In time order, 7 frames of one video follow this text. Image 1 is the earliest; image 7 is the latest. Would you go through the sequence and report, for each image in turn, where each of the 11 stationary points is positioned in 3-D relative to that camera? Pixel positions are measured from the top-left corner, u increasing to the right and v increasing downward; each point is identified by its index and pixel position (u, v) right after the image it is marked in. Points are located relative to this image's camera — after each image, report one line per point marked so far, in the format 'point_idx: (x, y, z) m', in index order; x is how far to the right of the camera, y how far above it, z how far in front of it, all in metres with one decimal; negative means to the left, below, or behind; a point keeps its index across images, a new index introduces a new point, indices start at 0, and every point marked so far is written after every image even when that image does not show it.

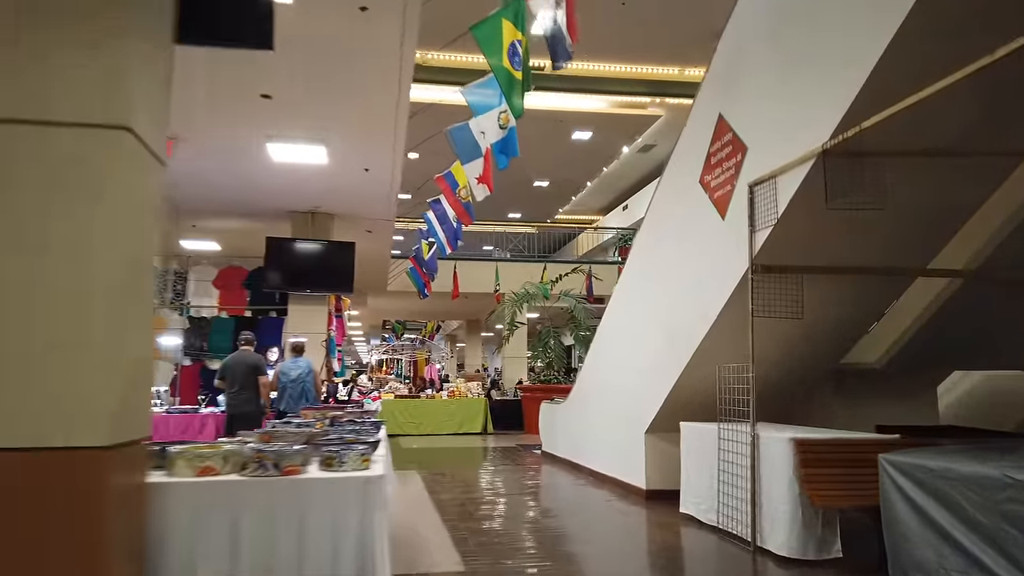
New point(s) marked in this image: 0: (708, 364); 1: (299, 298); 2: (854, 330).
0: (+1.2, -0.5, +4.5) m
1: (-2.4, -0.1, +8.0) m
2: (+2.0, -0.2, +4.3) m
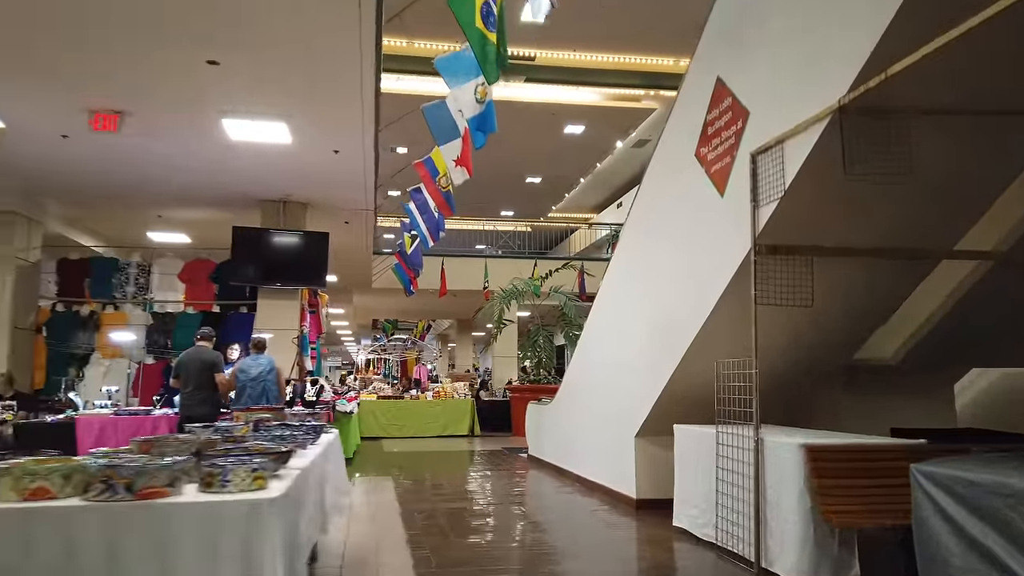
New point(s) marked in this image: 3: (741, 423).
0: (+1.1, -0.4, +4.0) m
1: (-2.6, 0.0, +7.5) m
2: (+1.9, -0.2, +3.9) m
3: (+1.1, -0.7, +3.5) m
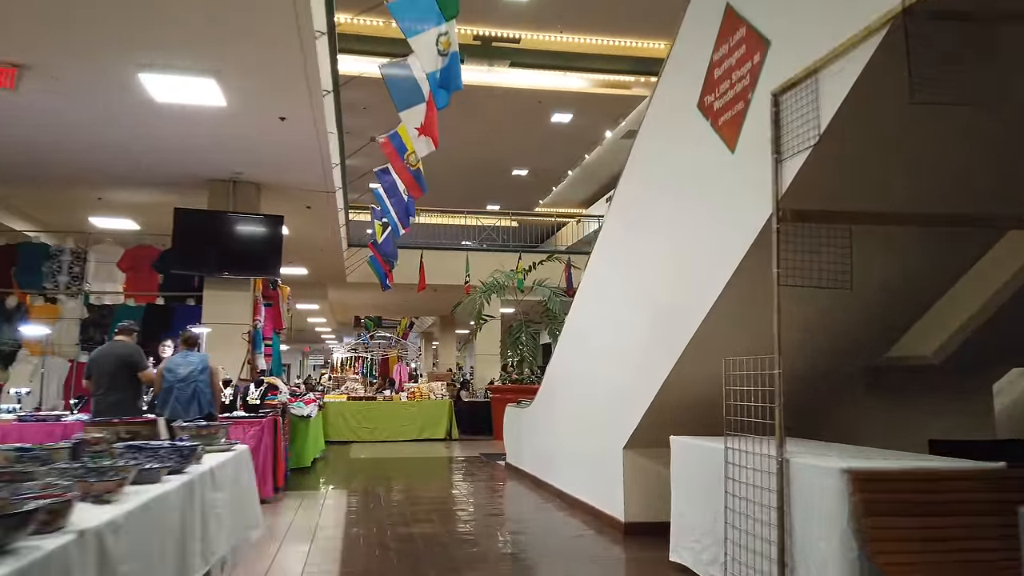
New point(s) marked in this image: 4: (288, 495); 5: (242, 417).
0: (+0.9, -0.3, +3.3) m
1: (-2.8, +0.1, +6.7) m
2: (+1.7, -0.1, +3.2) m
3: (+0.9, -0.6, +2.8) m
4: (-1.7, -1.6, +5.5) m
5: (-1.9, -0.9, +5.1) m
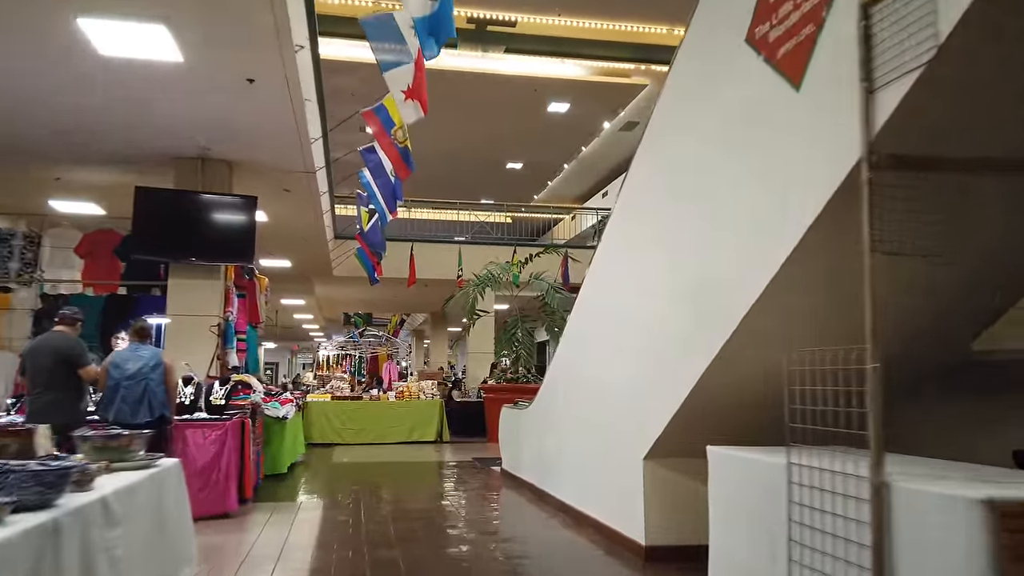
0: (+0.9, -0.2, +2.7) m
1: (-2.8, +0.2, +6.1) m
2: (+1.7, 0.0, +2.6) m
3: (+1.0, -0.5, +2.2) m
4: (-1.7, -1.5, +4.9) m
5: (-1.9, -0.8, +4.4) m
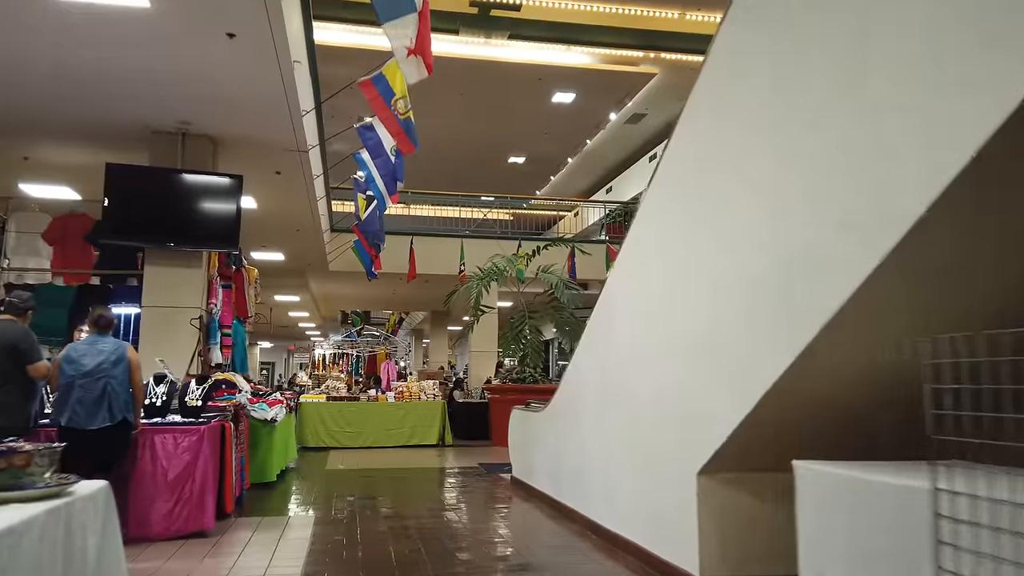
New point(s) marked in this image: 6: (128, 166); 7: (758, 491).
0: (+1.0, -0.2, +2.1) m
1: (-2.7, +0.3, +5.5) m
2: (+1.8, +0.1, +2.0) m
3: (+1.1, -0.4, +1.6) m
4: (-1.6, -1.4, +4.3) m
5: (-1.8, -0.7, +3.9) m
6: (-2.9, +0.9, +5.4) m
7: (+1.0, -0.8, +3.0) m
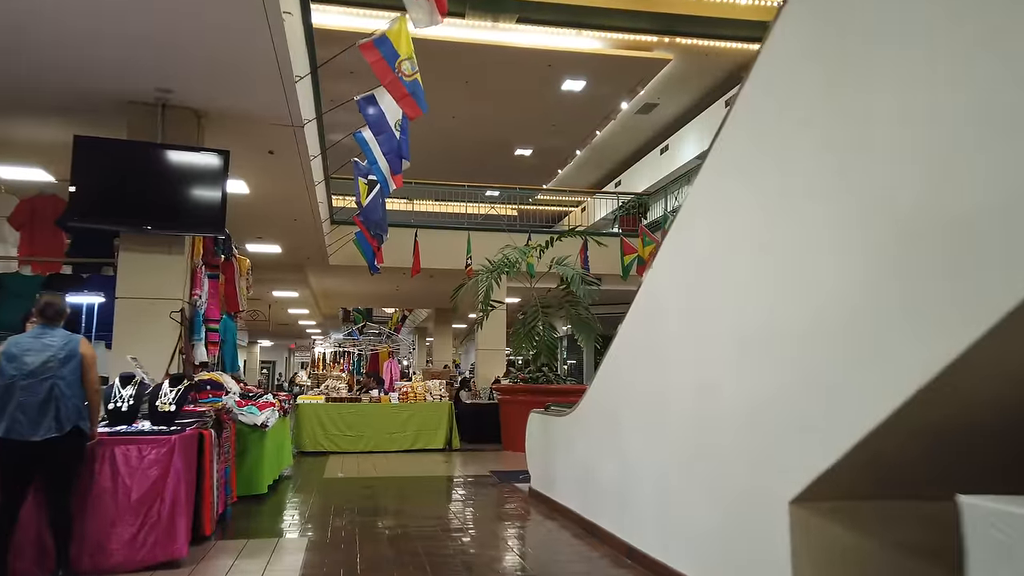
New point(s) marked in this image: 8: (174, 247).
0: (+1.1, -0.1, +1.5) m
1: (-2.6, +0.3, +4.9) m
2: (+2.0, +0.1, +1.4) m
3: (+1.2, -0.3, +1.0) m
4: (-1.5, -1.3, +3.7) m
5: (-1.7, -0.7, +3.3) m
6: (-2.7, +1.0, +4.8) m
7: (+1.2, -0.8, +2.4) m
8: (-2.4, +0.3, +5.0) m
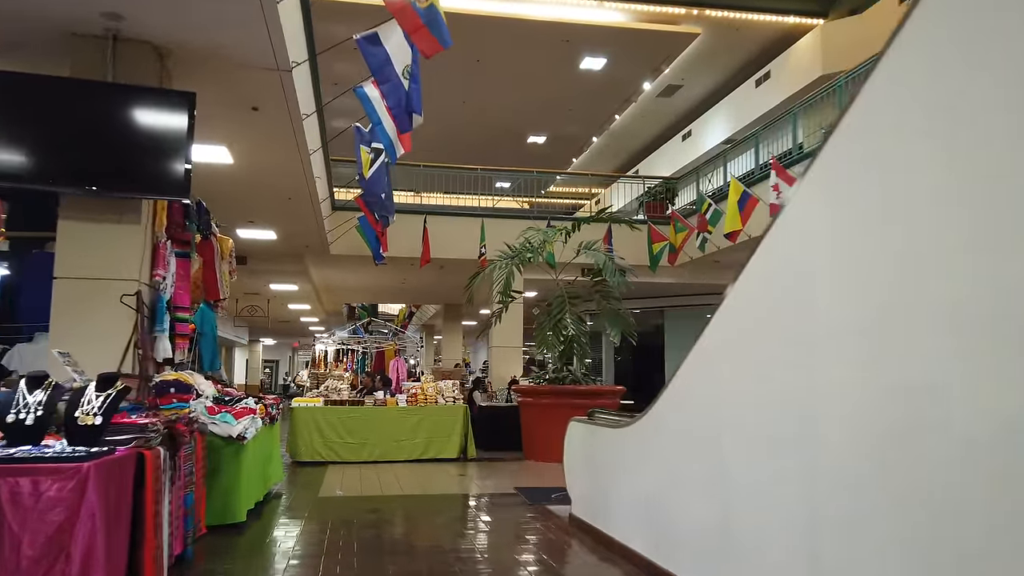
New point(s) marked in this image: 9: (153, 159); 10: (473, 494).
0: (+1.3, 0.0, +0.5) m
1: (-2.4, +0.4, +4.0) m
2: (+2.1, +0.3, +0.4) m
3: (+1.4, -0.2, 0.0) m
4: (-1.3, -1.2, +2.7) m
5: (-1.5, -0.5, +2.3) m
6: (-2.5, +1.1, +3.8) m
7: (+1.3, -0.7, +1.4) m
8: (-2.2, +0.4, +4.1) m
9: (-2.0, +0.7, +4.0) m
10: (-0.3, -1.7, +5.8) m
